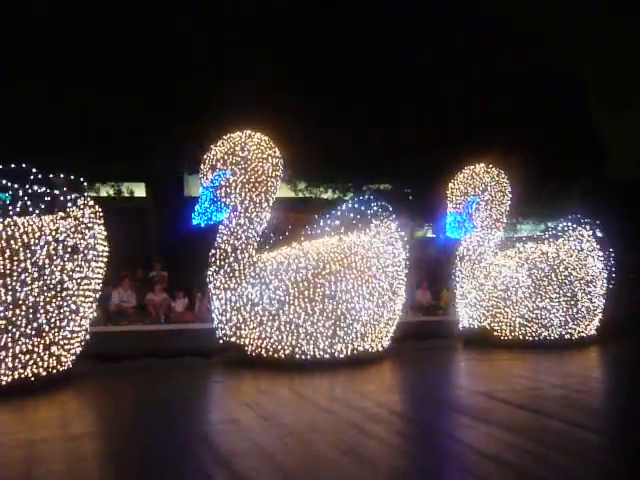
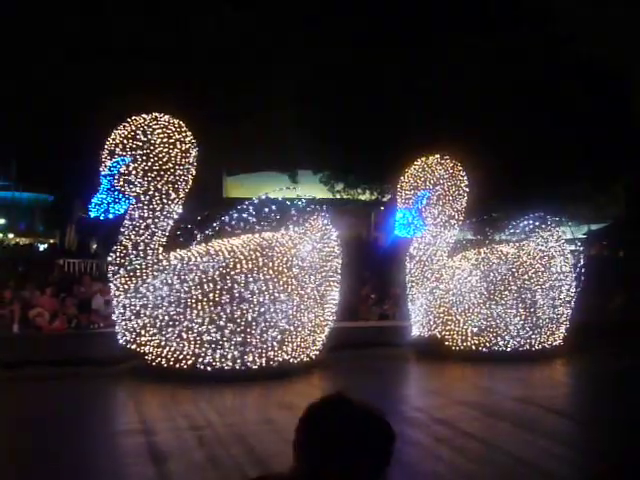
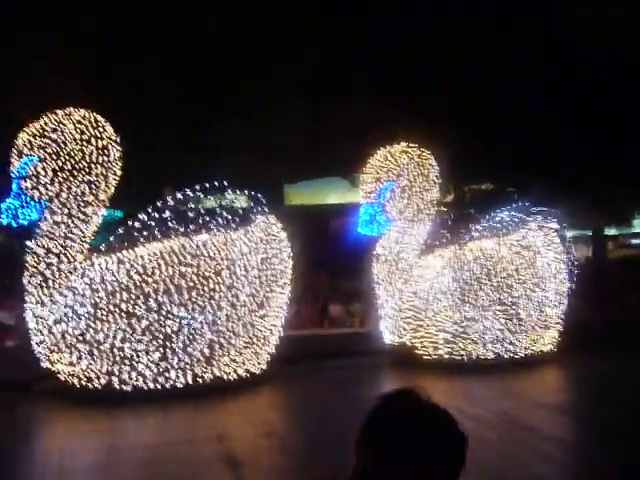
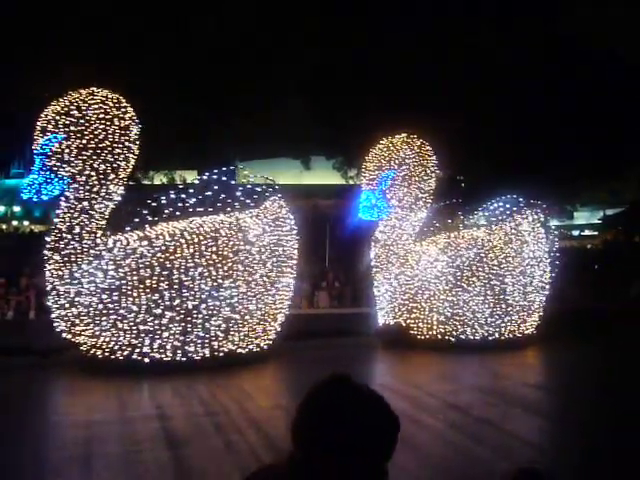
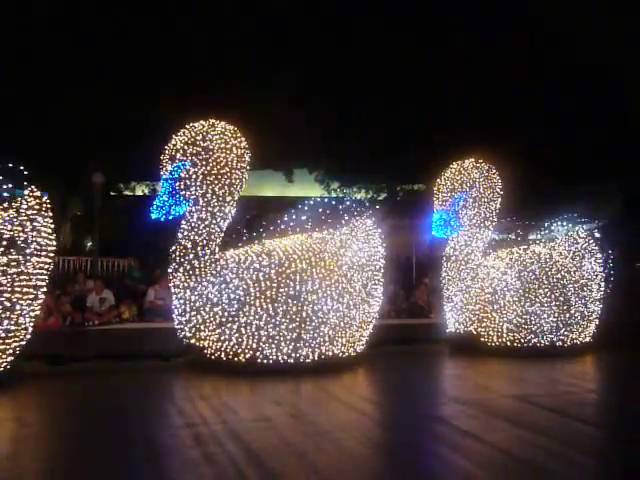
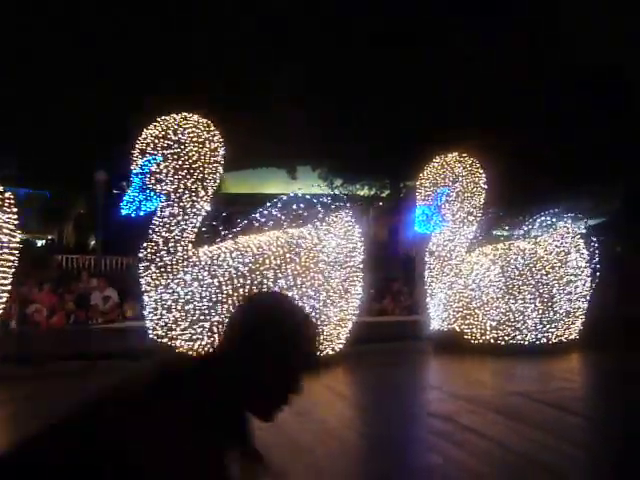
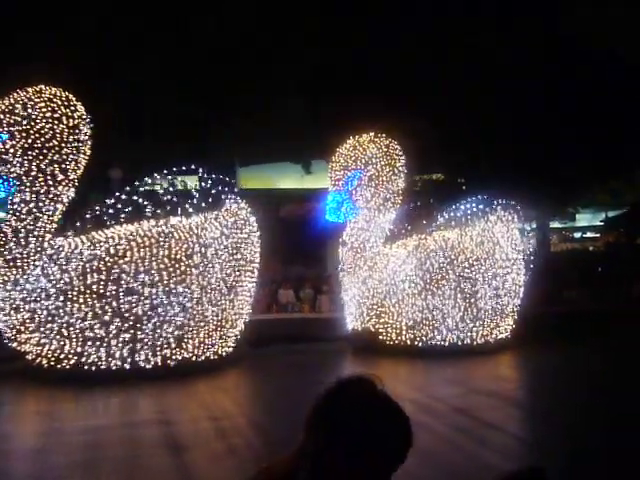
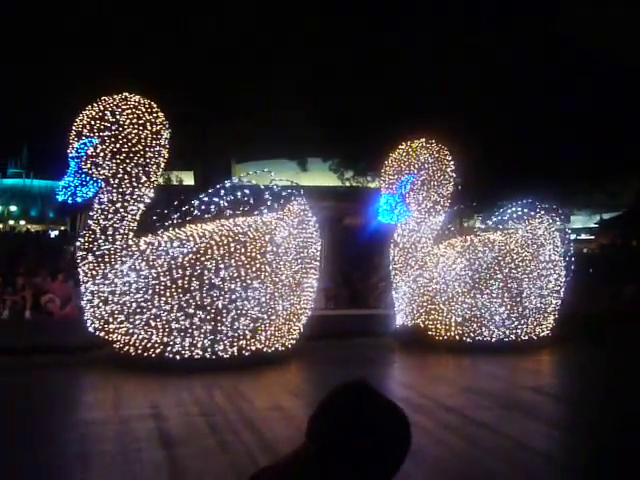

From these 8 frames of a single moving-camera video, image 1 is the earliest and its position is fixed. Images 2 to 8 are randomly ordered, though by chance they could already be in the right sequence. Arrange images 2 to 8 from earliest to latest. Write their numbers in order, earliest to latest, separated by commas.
5, 6, 2, 8, 4, 7, 3
